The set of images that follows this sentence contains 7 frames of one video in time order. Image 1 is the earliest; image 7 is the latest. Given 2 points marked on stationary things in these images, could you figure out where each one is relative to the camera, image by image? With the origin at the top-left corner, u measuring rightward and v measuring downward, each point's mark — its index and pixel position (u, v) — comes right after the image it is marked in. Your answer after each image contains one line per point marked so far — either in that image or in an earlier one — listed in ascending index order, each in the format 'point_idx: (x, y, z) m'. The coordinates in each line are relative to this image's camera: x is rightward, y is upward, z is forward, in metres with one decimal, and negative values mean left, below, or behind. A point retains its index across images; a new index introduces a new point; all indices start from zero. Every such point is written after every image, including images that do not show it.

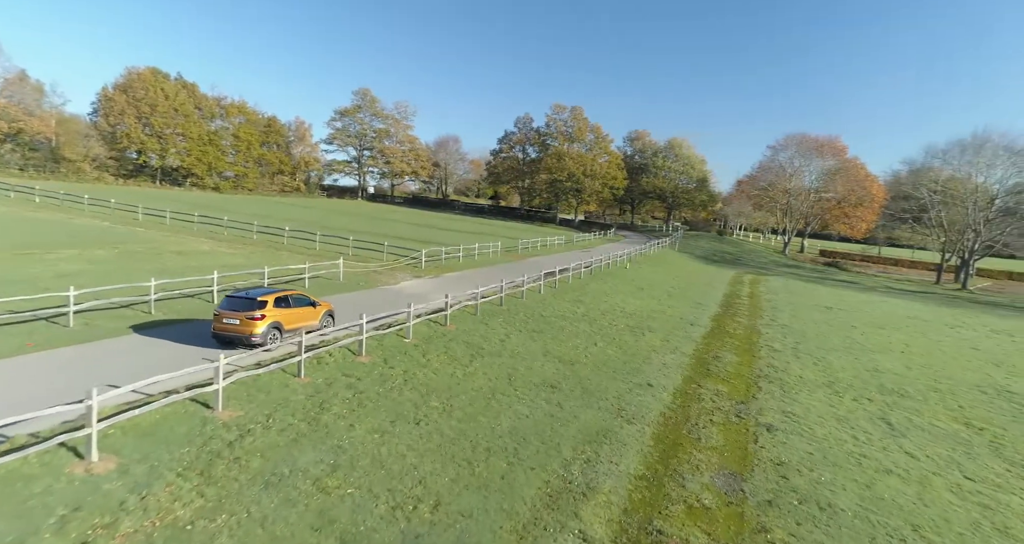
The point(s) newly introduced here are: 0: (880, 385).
0: (+11.1, -3.4, +15.0) m
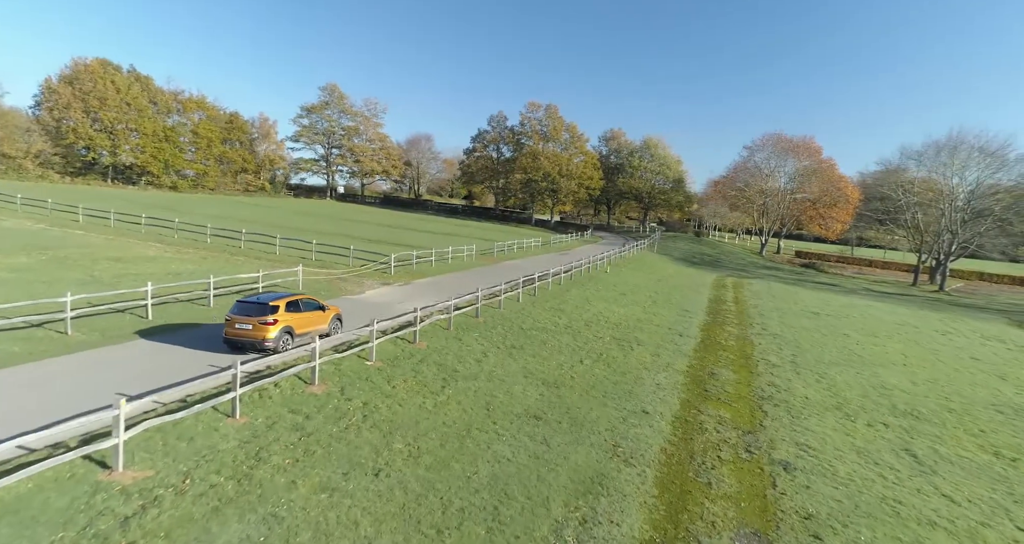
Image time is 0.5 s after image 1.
0: (+10.4, -3.7, +13.8) m
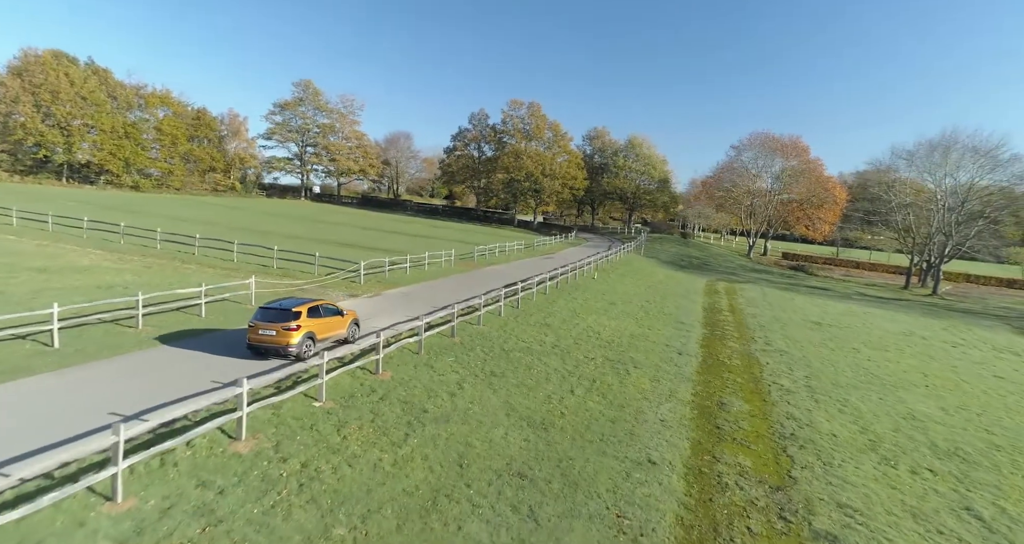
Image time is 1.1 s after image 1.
0: (+10.0, -4.1, +11.9) m
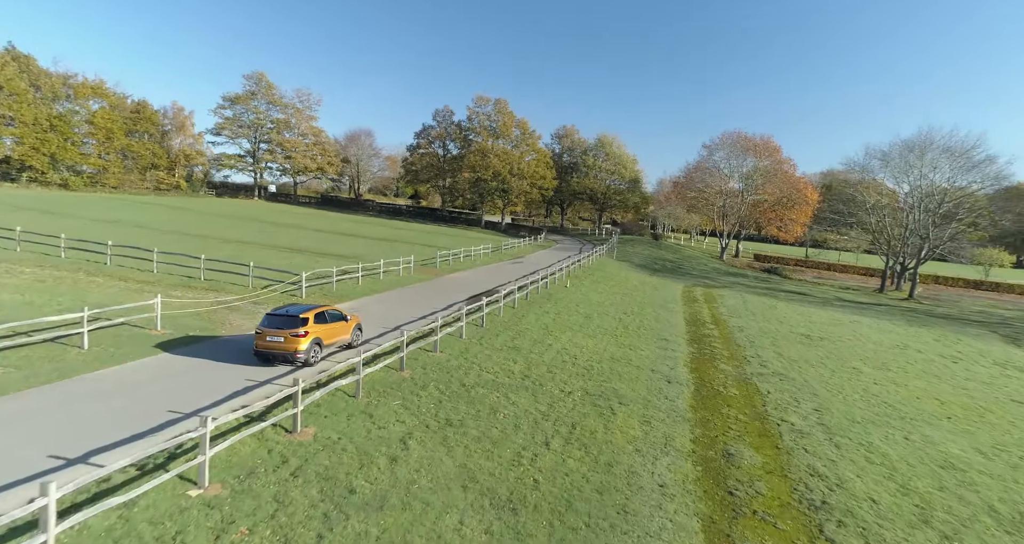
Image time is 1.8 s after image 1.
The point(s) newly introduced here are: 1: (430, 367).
0: (+9.2, -4.6, +9.6) m
1: (-2.5, -2.8, +14.8) m
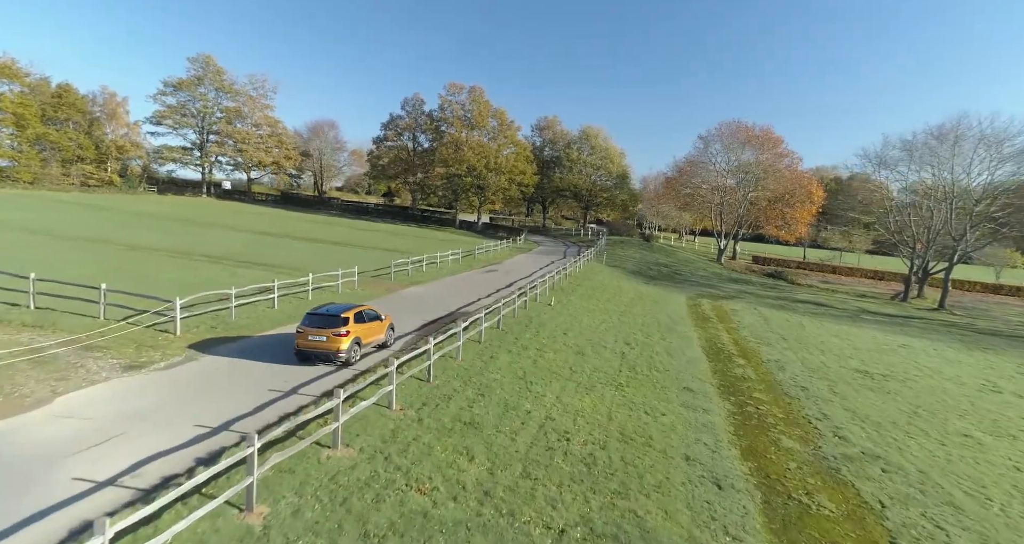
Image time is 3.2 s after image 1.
0: (+8.5, -5.3, +3.6) m
1: (-3.3, -3.5, +8.4) m
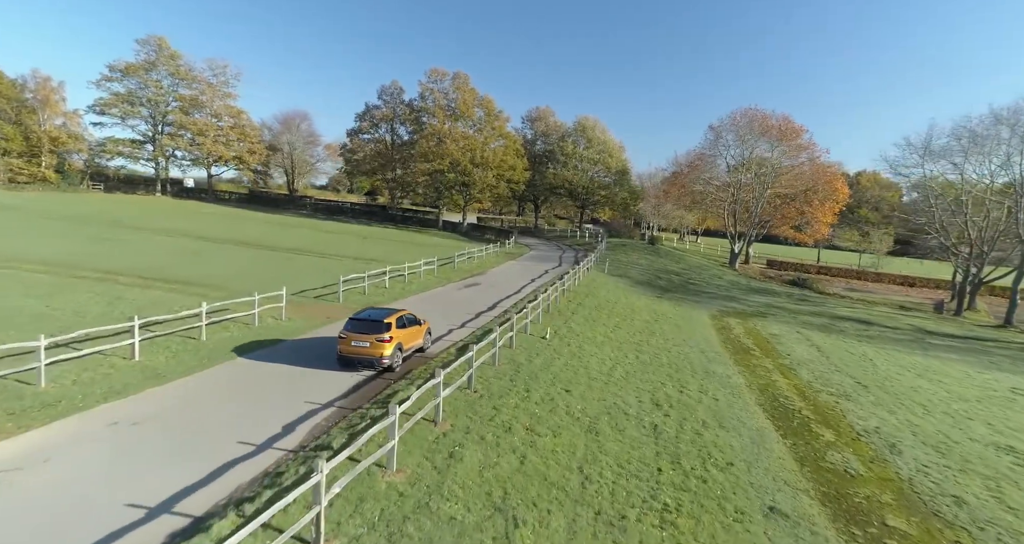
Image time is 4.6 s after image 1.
0: (+8.2, -6.1, -2.7) m
1: (-3.7, -4.4, +1.9) m
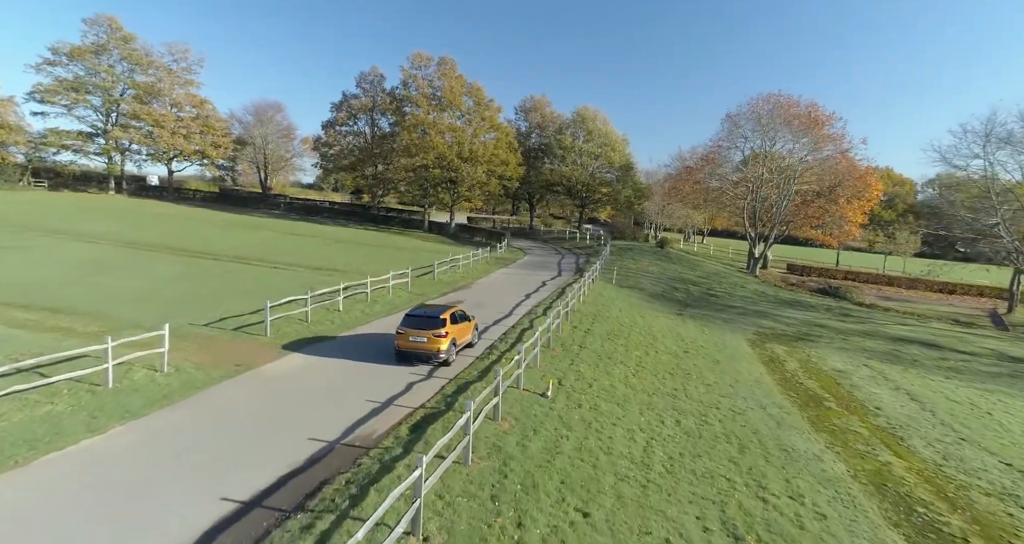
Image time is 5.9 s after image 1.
0: (+8.1, -6.9, -8.5) m
1: (-3.9, -5.2, -4.0) m
